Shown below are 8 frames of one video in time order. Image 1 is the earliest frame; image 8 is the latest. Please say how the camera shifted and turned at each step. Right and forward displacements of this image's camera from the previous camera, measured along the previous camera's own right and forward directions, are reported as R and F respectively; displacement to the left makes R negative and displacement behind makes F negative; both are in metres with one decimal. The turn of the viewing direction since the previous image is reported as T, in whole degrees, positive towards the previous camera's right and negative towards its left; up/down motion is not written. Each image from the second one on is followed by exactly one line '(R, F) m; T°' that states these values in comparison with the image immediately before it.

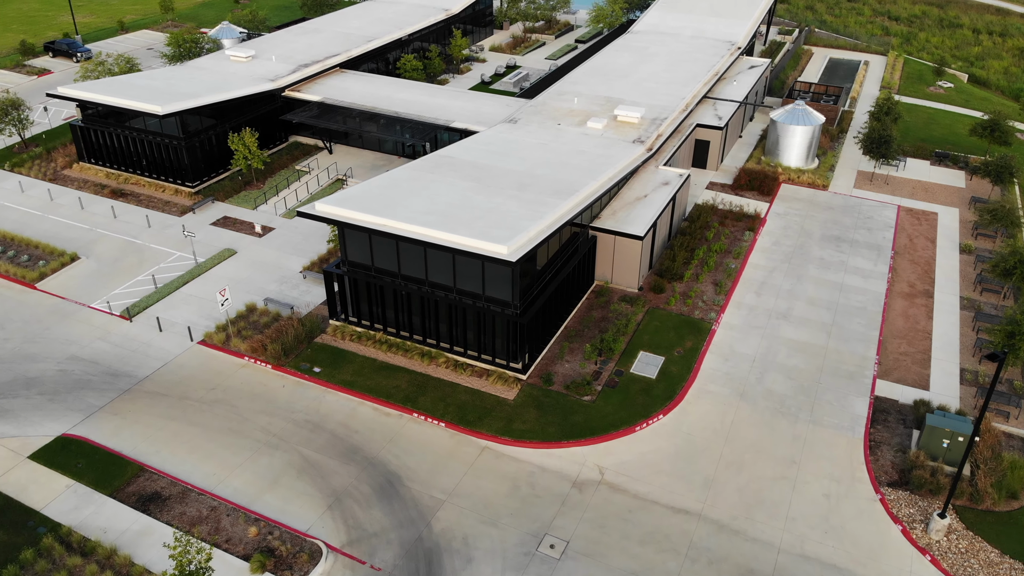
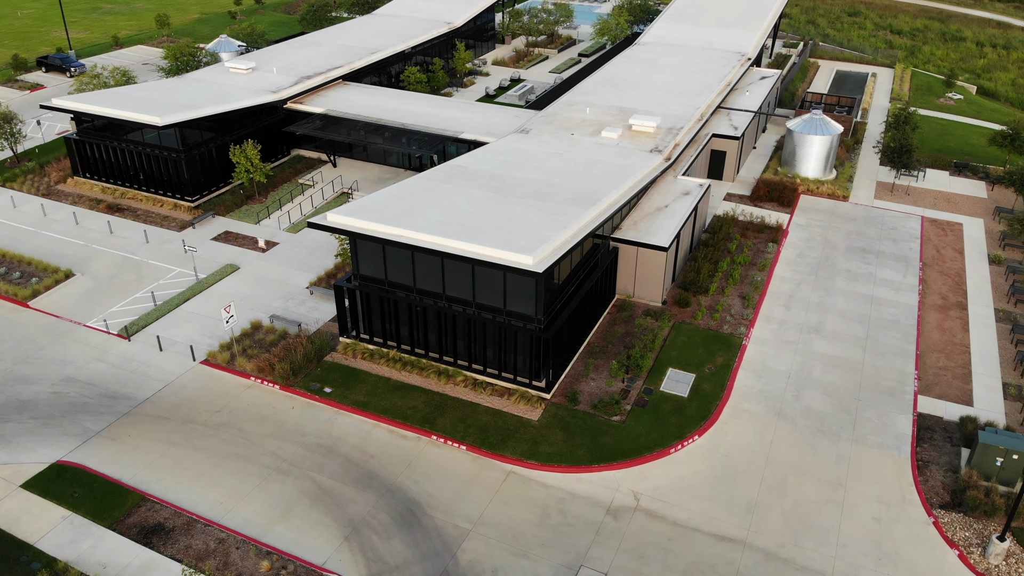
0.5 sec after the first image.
(-1.1, +1.6) m; +1°
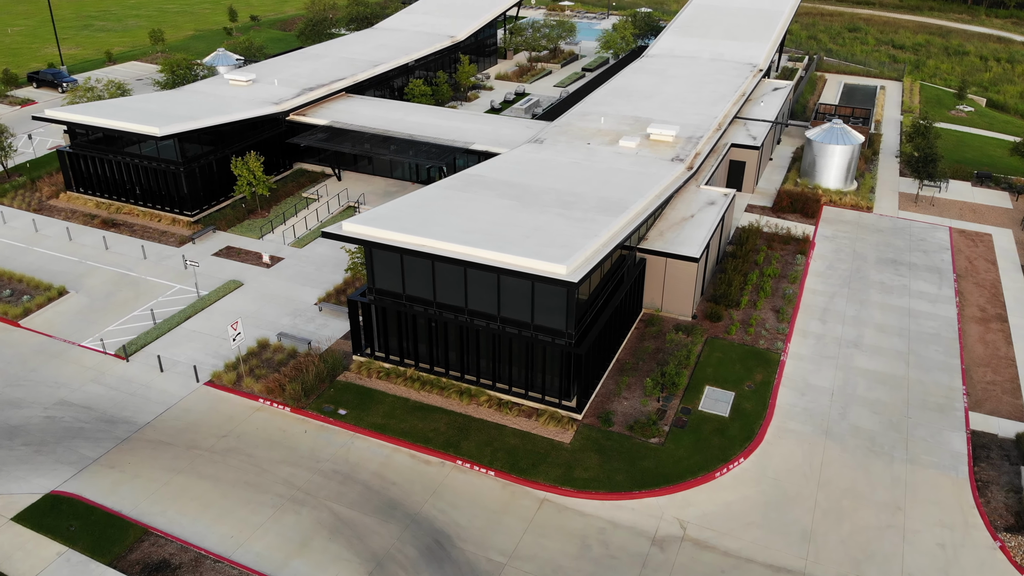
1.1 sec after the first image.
(-1.2, +1.7) m; +1°
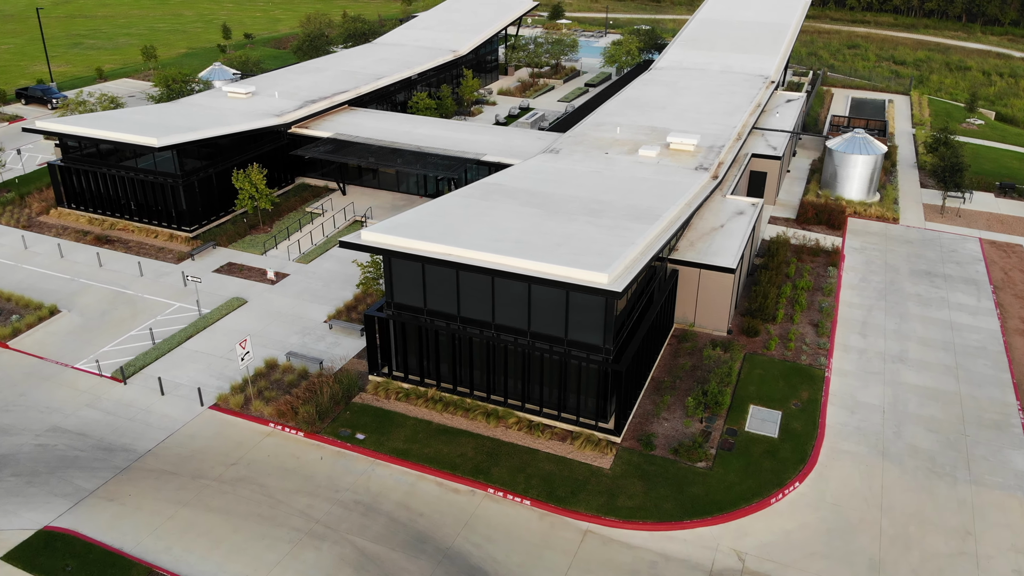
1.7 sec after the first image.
(-1.3, +1.8) m; +1°
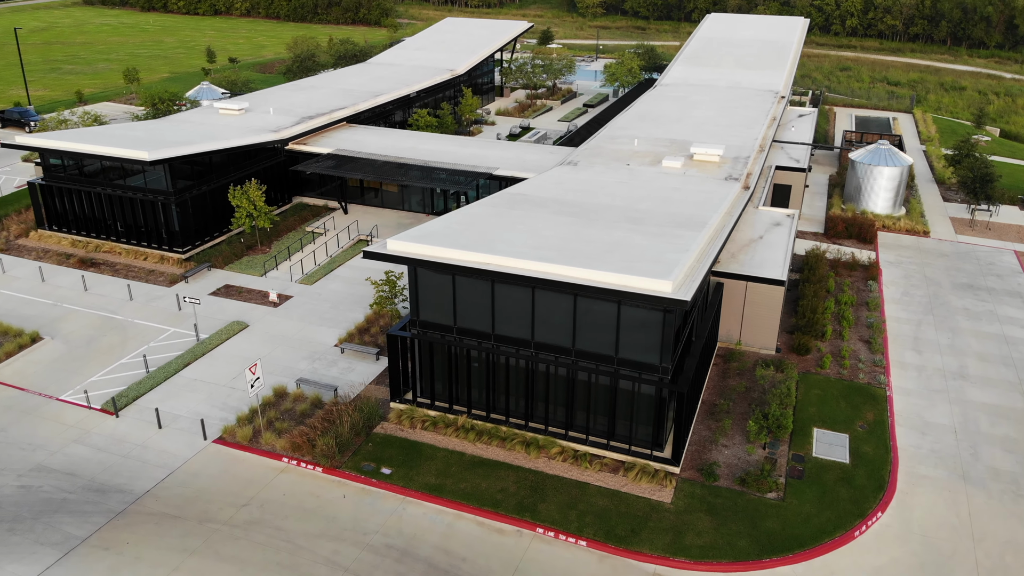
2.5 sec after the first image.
(-1.7, +2.4) m; +2°
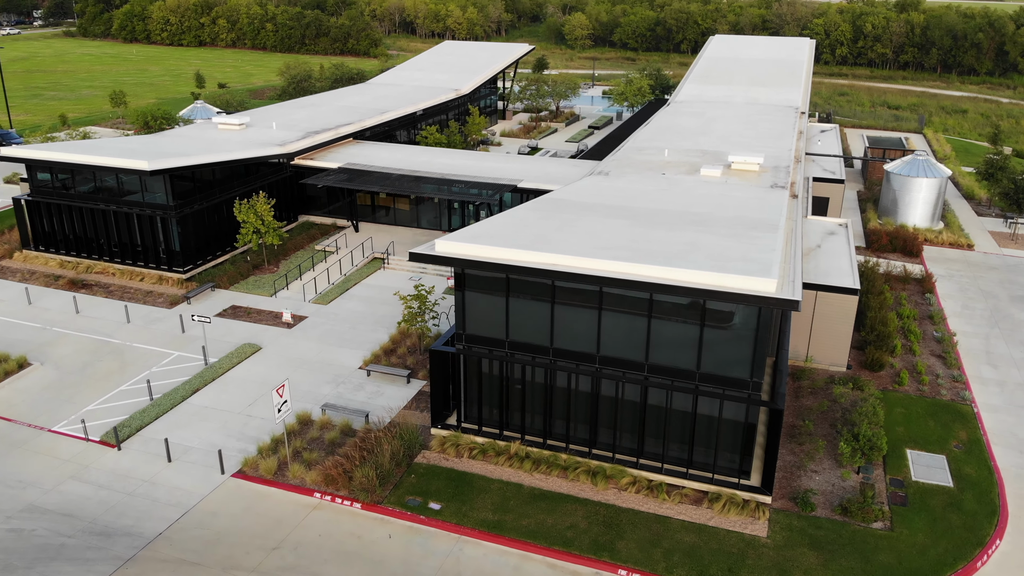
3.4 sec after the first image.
(-2.0, +2.5) m; +1°
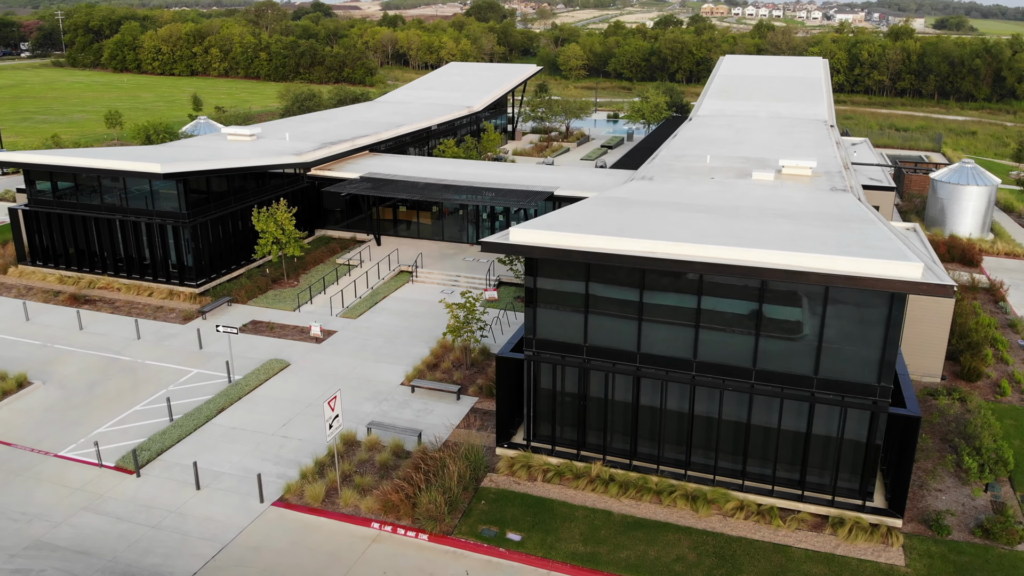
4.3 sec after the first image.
(-2.1, +2.5) m; +1°
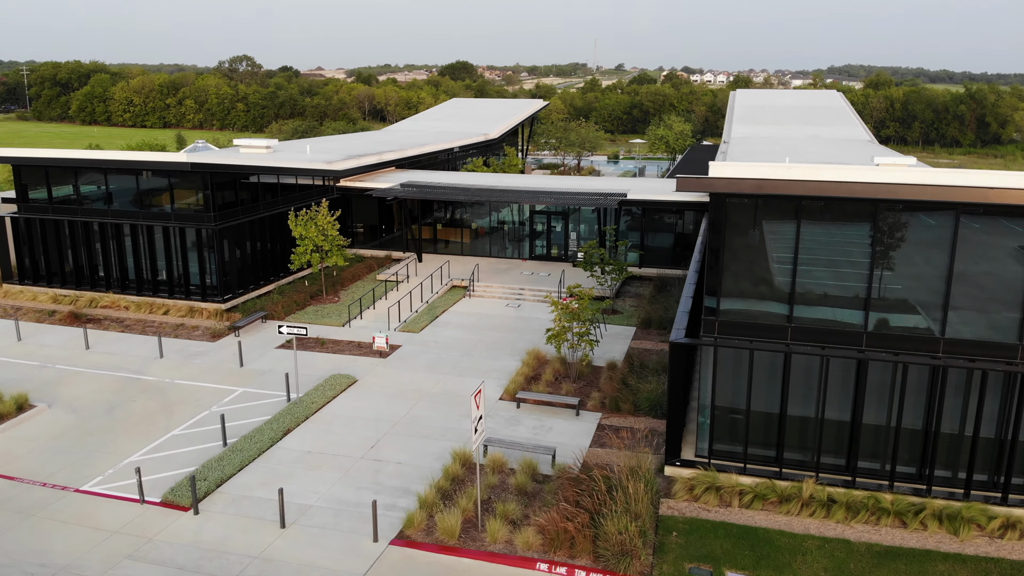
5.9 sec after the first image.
(-3.8, +4.2) m; +3°
